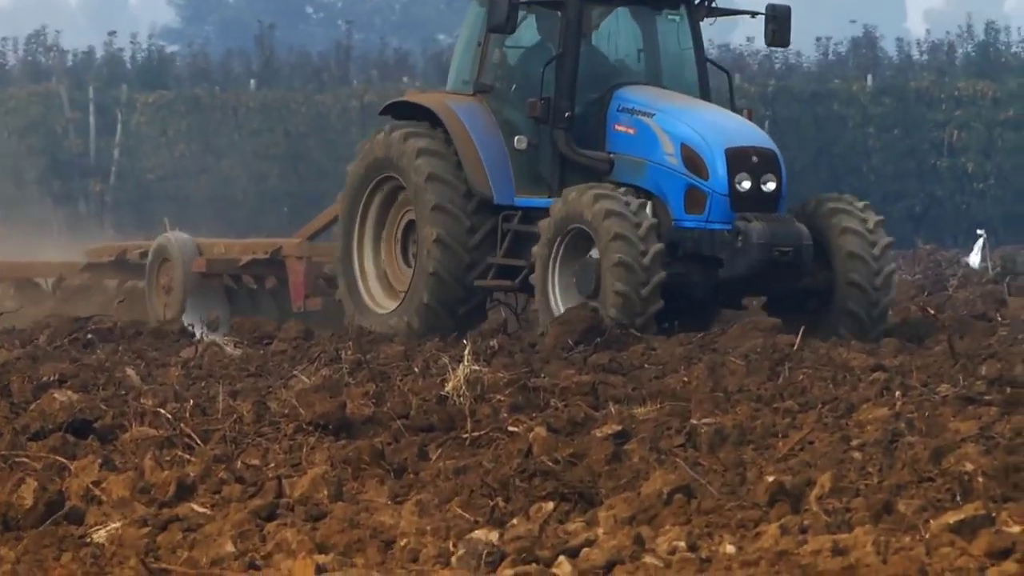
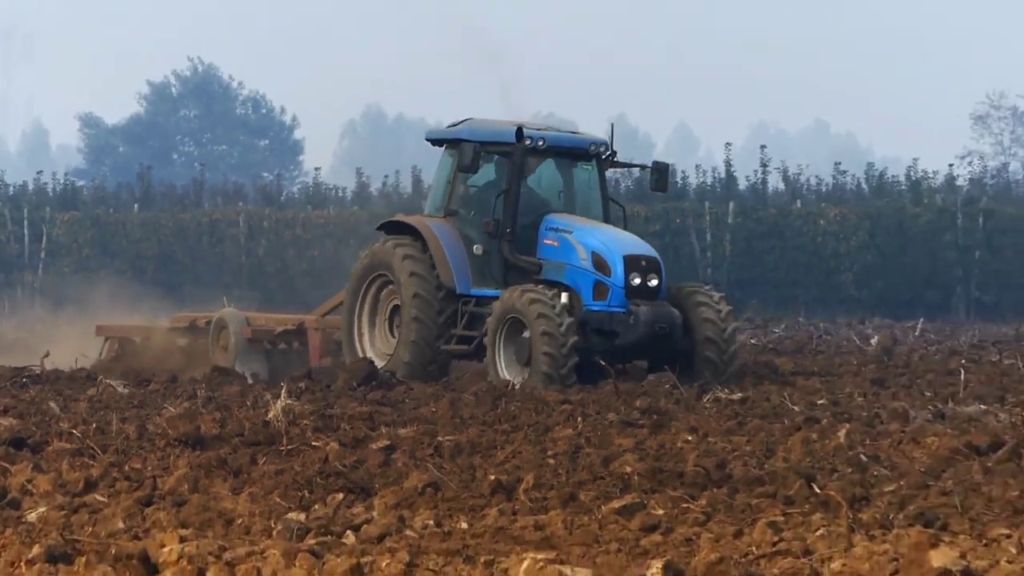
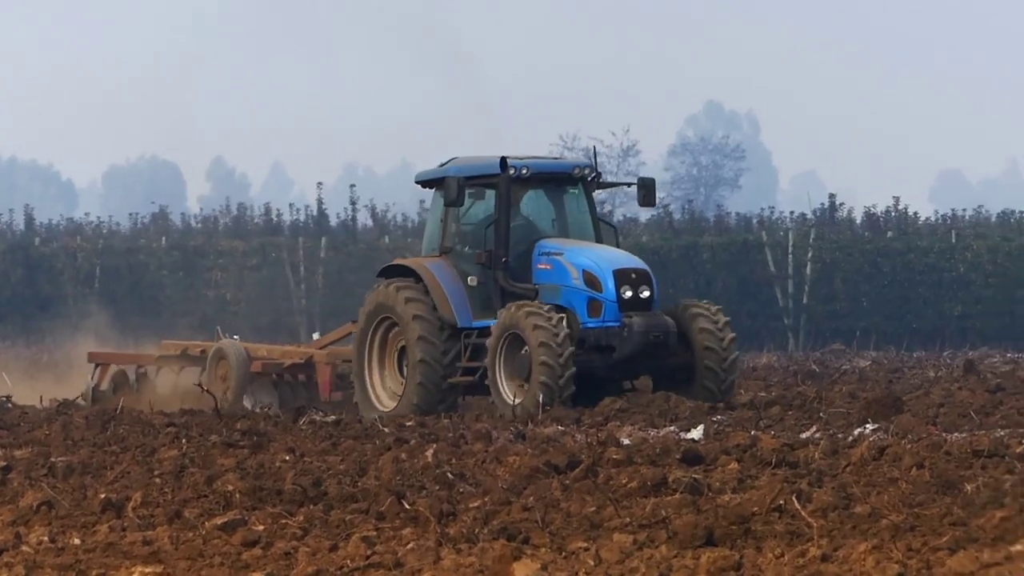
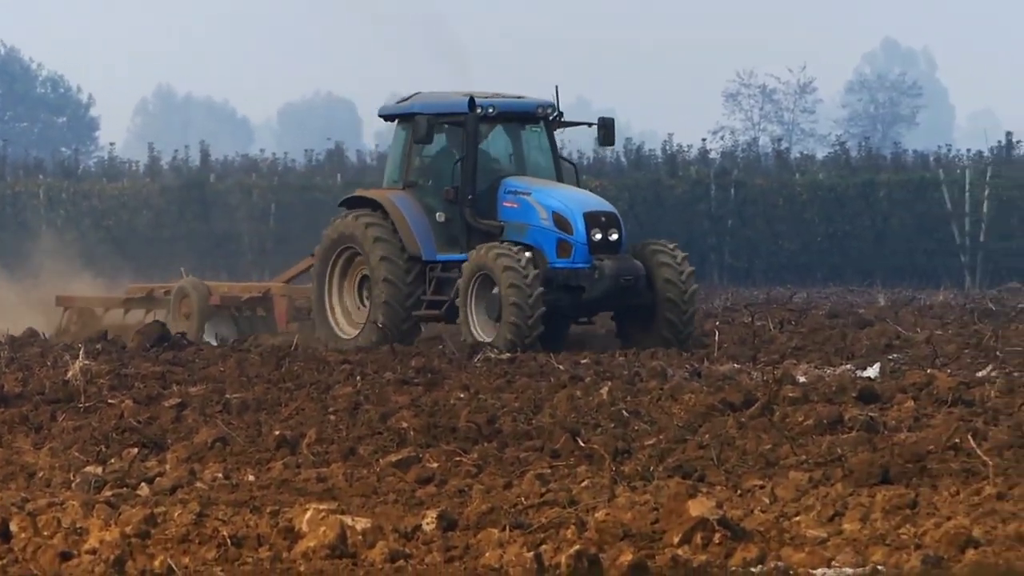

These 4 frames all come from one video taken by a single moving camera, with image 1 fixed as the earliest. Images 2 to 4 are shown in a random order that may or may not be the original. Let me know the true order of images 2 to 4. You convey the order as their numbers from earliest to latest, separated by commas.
2, 4, 3
